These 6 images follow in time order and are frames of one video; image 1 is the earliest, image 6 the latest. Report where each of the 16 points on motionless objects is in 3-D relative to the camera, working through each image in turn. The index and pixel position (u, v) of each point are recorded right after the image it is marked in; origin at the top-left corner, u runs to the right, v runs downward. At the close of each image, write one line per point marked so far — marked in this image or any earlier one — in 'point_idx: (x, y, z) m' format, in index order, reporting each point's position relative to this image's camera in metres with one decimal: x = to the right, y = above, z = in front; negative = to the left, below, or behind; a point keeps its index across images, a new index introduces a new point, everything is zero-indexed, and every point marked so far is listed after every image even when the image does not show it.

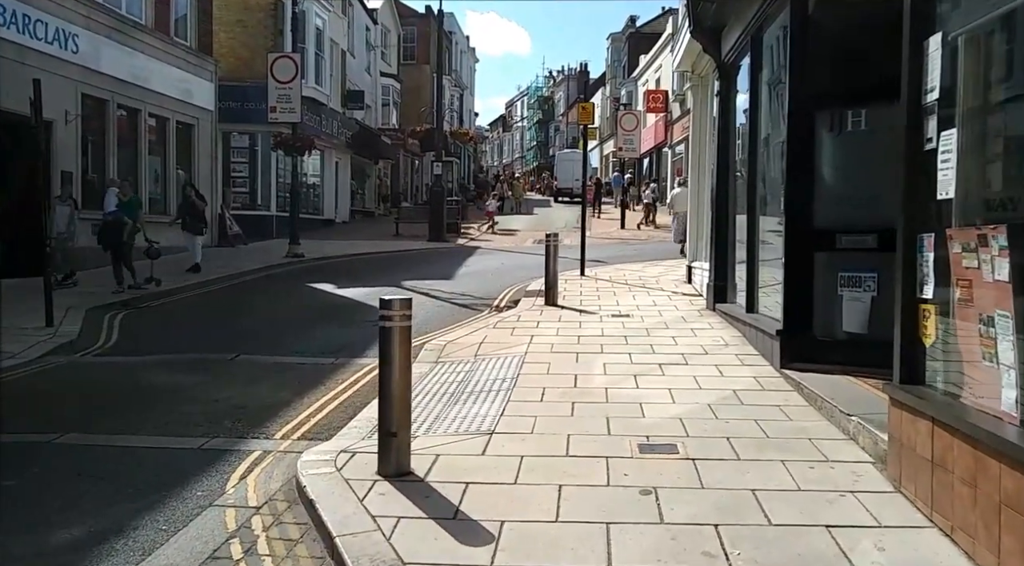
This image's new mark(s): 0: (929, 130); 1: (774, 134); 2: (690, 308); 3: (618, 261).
0: (+2.1, +0.8, +4.7) m
1: (+2.5, +1.3, +9.0) m
2: (+2.2, -0.3, +12.0) m
3: (+2.1, +0.4, +19.1) m
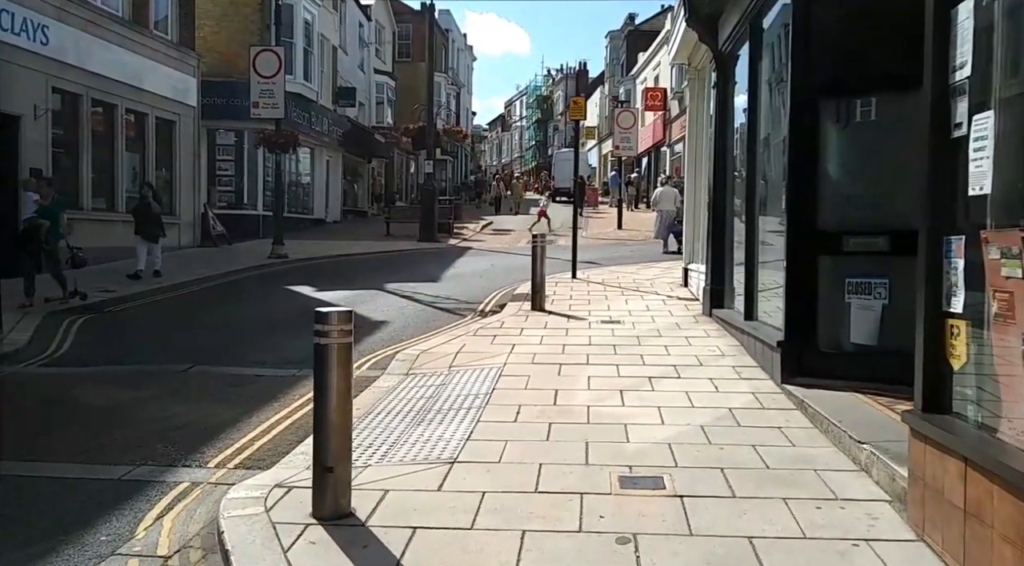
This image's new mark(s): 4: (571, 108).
0: (+1.9, +0.7, +4.0) m
1: (+2.3, +1.3, +8.2) m
2: (+2.1, -0.4, +11.3) m
3: (+1.9, +0.4, +18.4) m
4: (+1.0, +3.0, +16.1) m
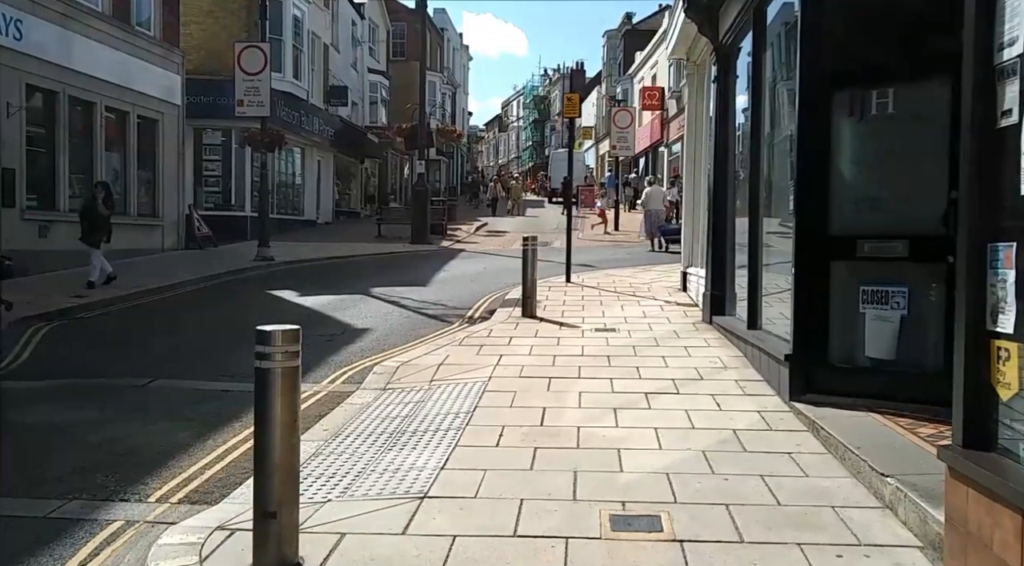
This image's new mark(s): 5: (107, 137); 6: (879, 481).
0: (+1.8, +0.7, +3.4) m
1: (+2.2, +1.2, +7.7) m
2: (+1.9, -0.4, +10.7) m
3: (+1.8, +0.3, +17.8) m
4: (+0.8, +2.9, +15.5) m
5: (-8.1, +2.9, +19.1) m
6: (+1.7, -0.9, +4.5) m
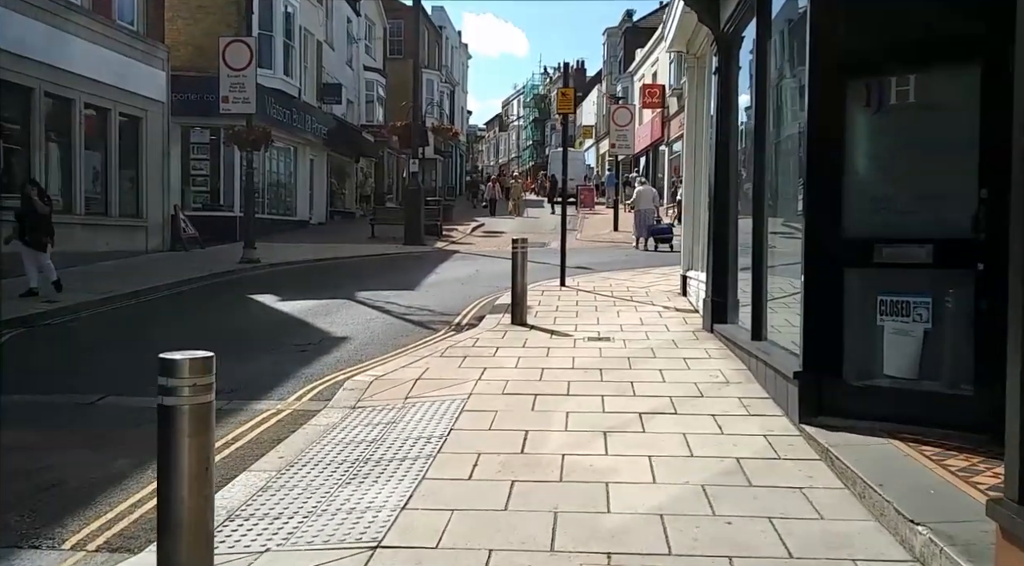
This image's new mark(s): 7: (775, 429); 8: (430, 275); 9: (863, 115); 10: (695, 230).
0: (+1.6, +0.6, +2.8) m
1: (+2.0, +1.2, +7.0) m
2: (+1.8, -0.5, +10.1) m
3: (+1.7, +0.3, +17.2) m
4: (+0.7, +2.8, +14.9) m
5: (-8.2, +2.9, +18.5) m
6: (+1.6, -1.0, +3.9) m
7: (+1.6, -0.9, +5.9) m
8: (-1.4, +0.1, +16.9) m
9: (+2.1, +1.0, +5.7) m
10: (+2.4, +0.7, +12.5) m
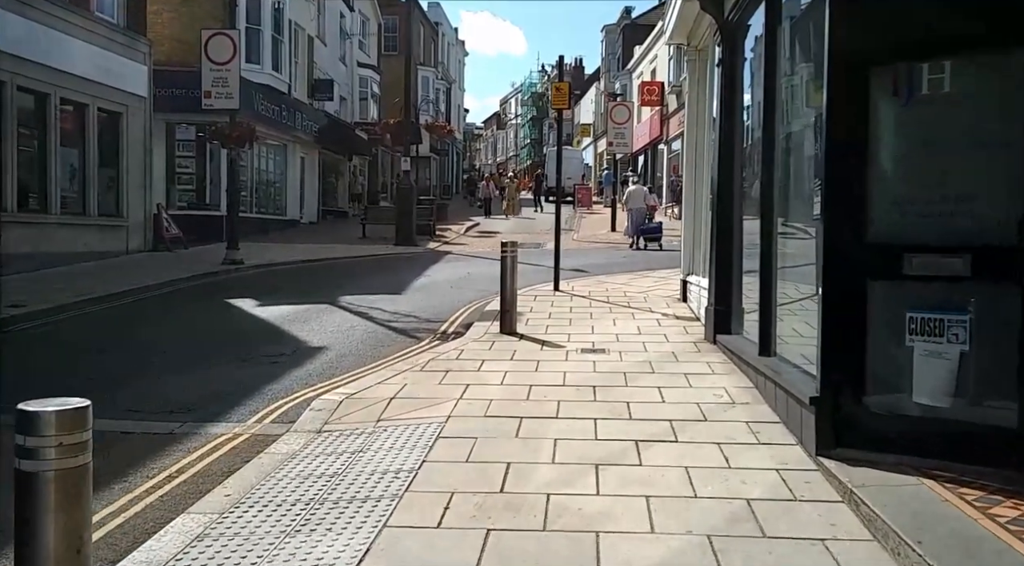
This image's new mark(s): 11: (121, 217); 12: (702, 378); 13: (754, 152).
0: (+1.5, +0.5, +2.1) m
1: (+1.9, +1.1, +6.3) m
2: (+1.7, -0.5, +9.4) m
3: (+1.5, +0.2, +16.5) m
4: (+0.6, +2.8, +14.2) m
5: (-8.3, +2.8, +17.8) m
6: (+1.5, -1.1, +3.2) m
7: (+1.5, -1.0, +5.3) m
8: (-1.6, +0.1, +16.2) m
9: (+2.0, +0.9, +5.0) m
10: (+2.3, +0.6, +11.8) m
11: (-8.1, +1.4, +19.7) m
12: (+1.5, -0.7, +7.5) m
13: (+2.0, +1.1, +7.8) m
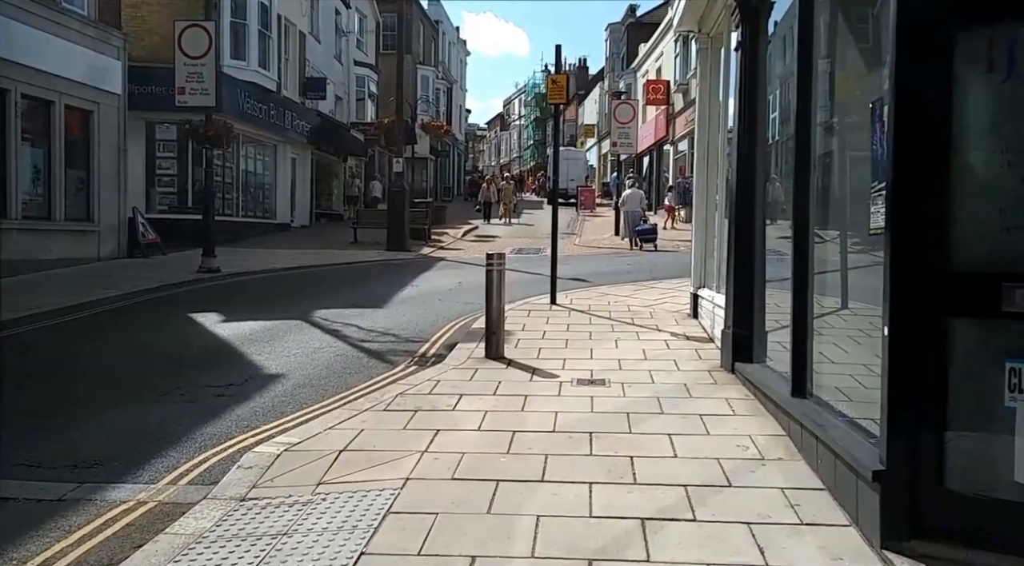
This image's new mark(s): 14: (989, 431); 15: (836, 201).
0: (+1.4, +0.4, +0.8) m
1: (+1.8, +0.9, +5.1) m
2: (+1.6, -0.7, +8.1) m
3: (+1.5, 0.0, +15.2) m
4: (+0.5, +2.6, +13.0) m
5: (-8.4, +2.7, +16.6) m
6: (+1.3, -1.2, +1.9) m
7: (+1.4, -1.1, +4.0) m
8: (-1.7, -0.1, +15.0) m
9: (+1.8, +0.8, +3.7) m
10: (+2.2, +0.5, +10.5) m
11: (-8.1, +1.2, +18.5) m
12: (+1.4, -0.9, +6.2) m
13: (+1.8, +0.9, +6.5) m
14: (+1.9, -0.6, +3.8) m
15: (+1.8, +0.5, +5.3) m
